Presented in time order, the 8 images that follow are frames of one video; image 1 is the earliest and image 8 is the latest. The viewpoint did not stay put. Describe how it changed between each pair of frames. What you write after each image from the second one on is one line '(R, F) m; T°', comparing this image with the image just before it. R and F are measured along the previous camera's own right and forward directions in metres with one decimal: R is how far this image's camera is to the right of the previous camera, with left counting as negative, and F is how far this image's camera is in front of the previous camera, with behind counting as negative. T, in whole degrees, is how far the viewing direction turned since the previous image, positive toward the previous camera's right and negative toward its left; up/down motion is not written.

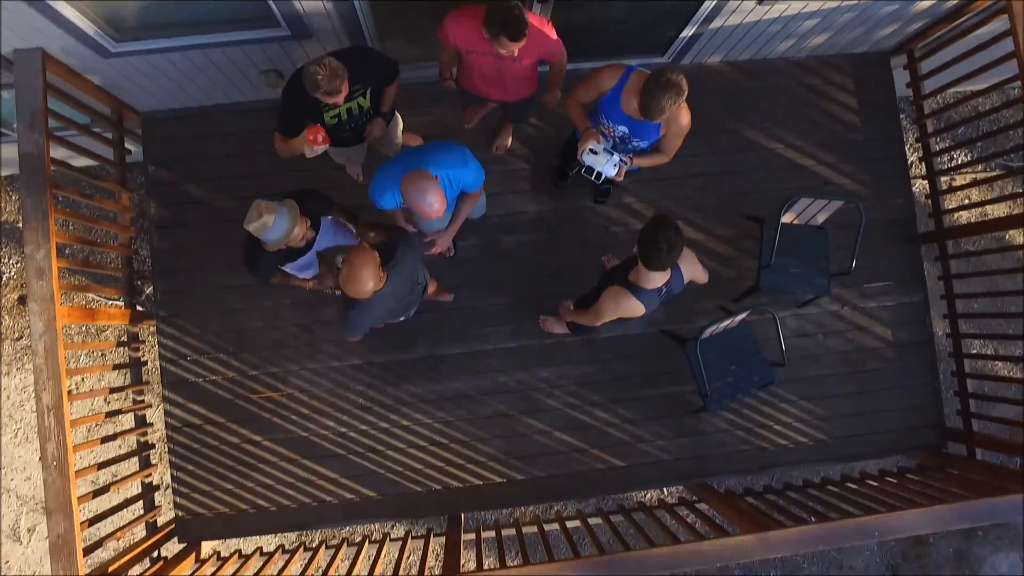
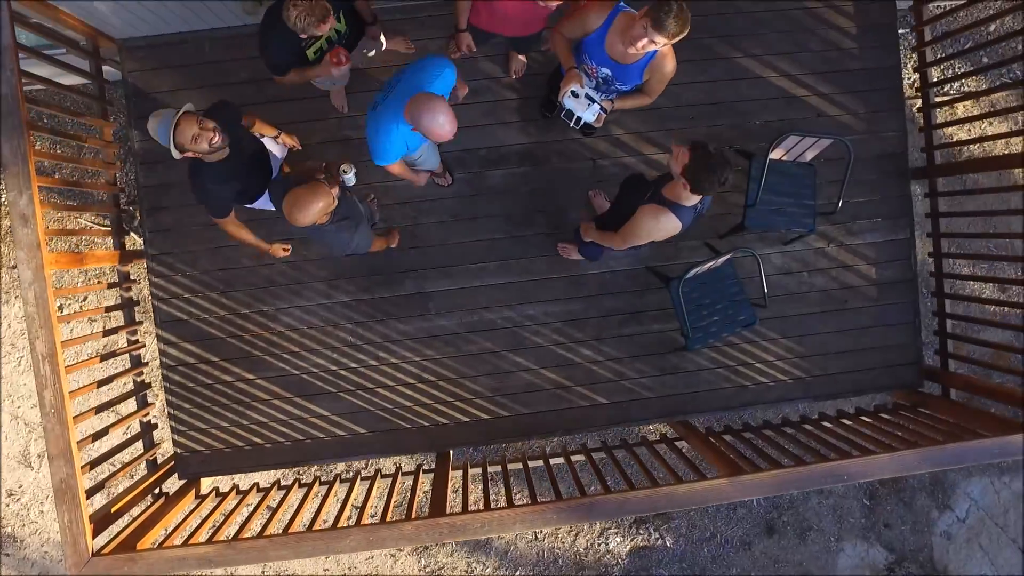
(0.0, 0.0) m; 0°
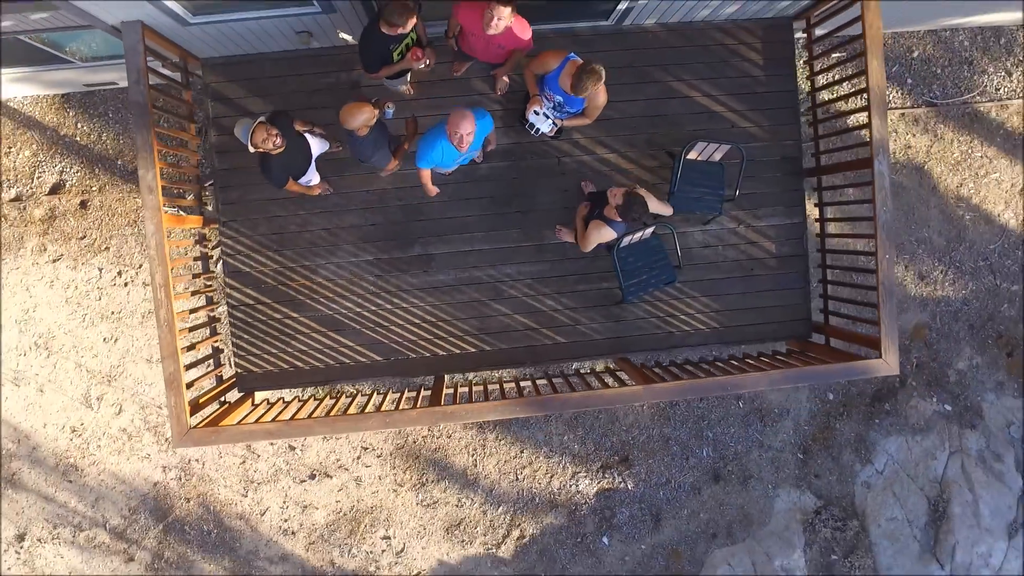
(+0.1, -0.8) m; 0°
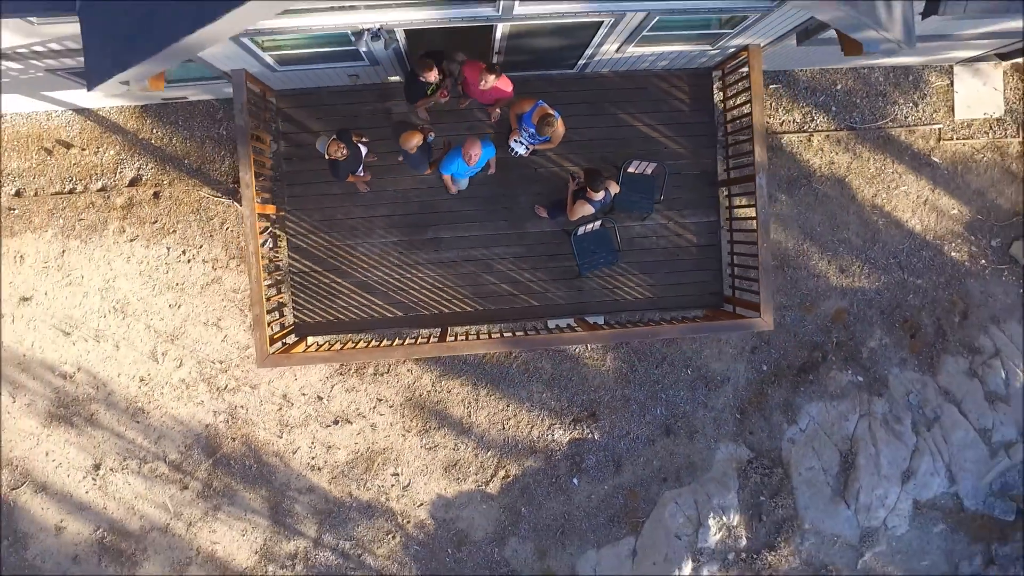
(+0.1, -1.2) m; 0°
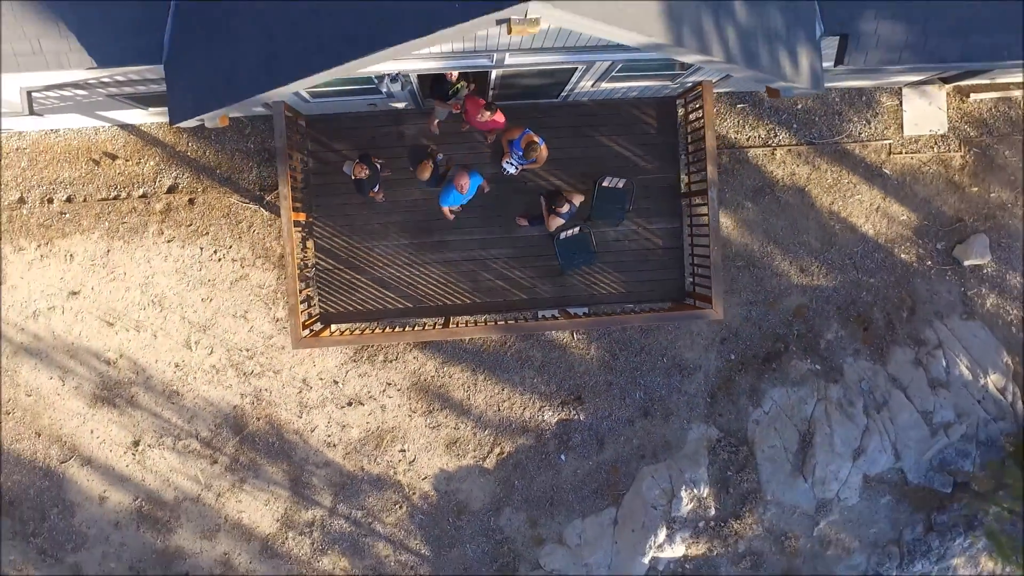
(0.0, -0.8) m; 0°
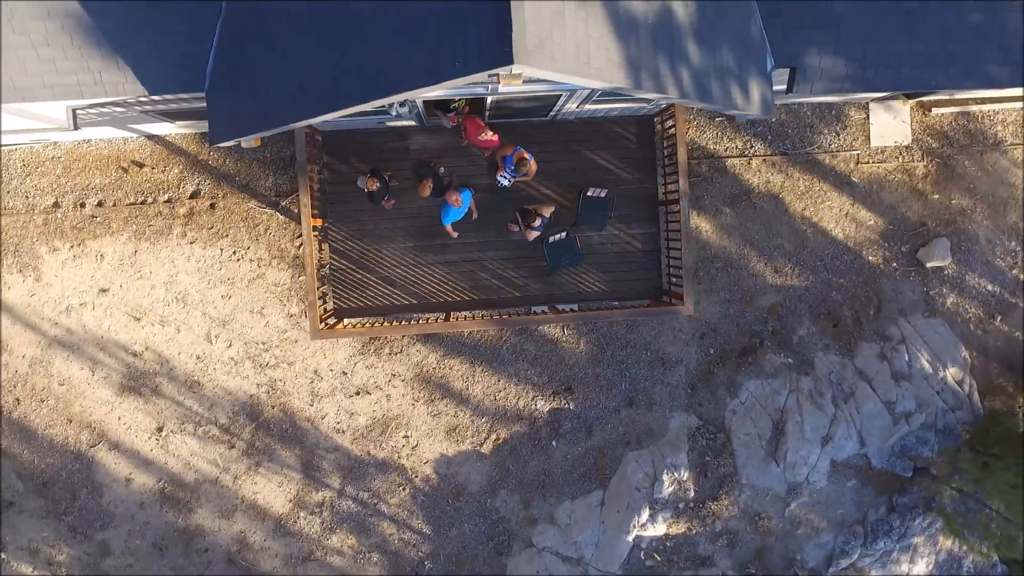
(0.0, -0.6) m; 0°
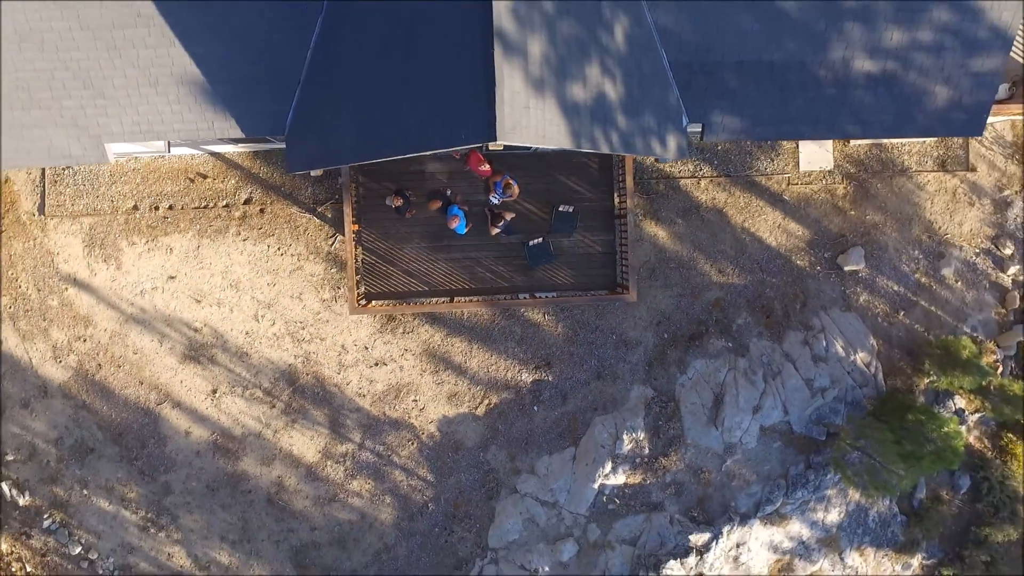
(+0.1, -1.8) m; 0°
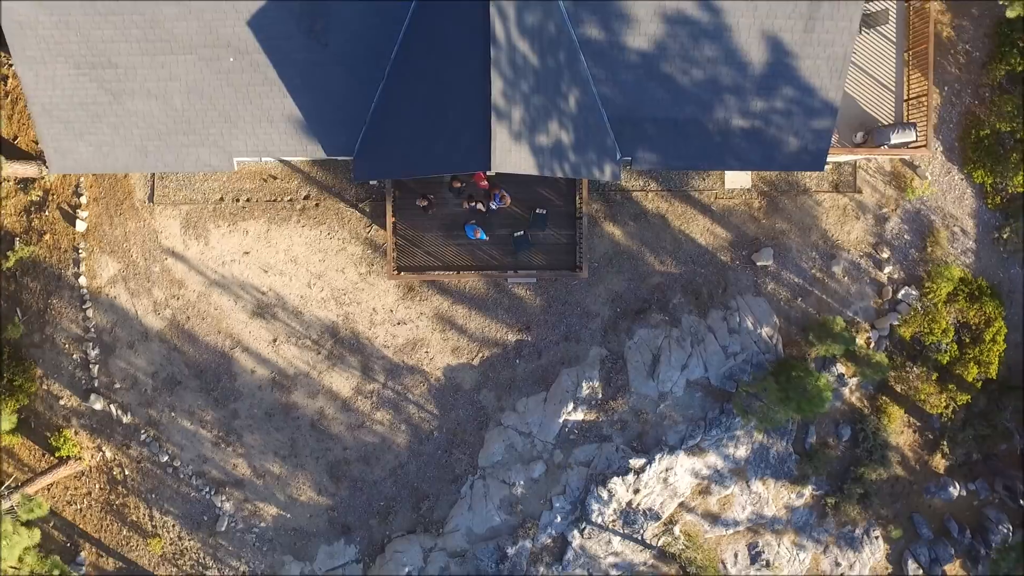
(+0.1, -3.1) m; 0°
